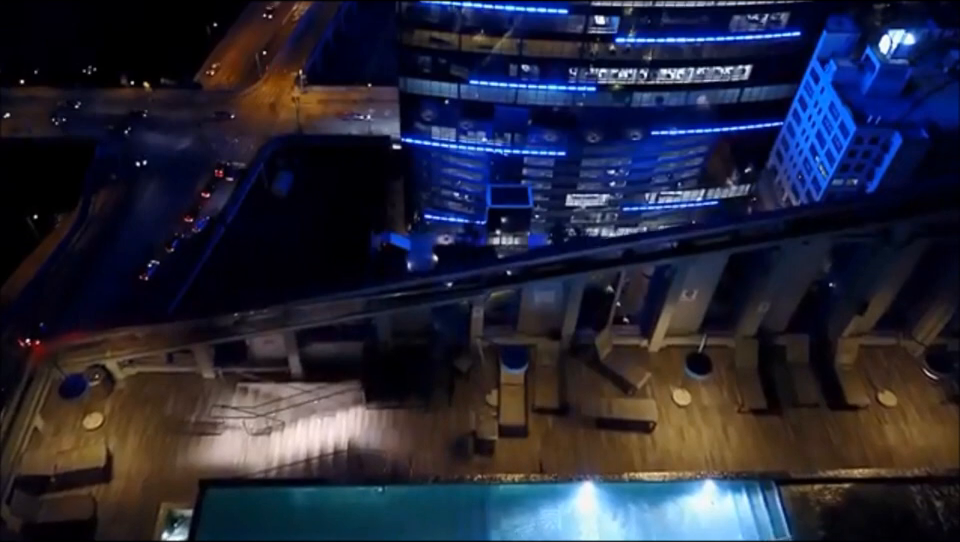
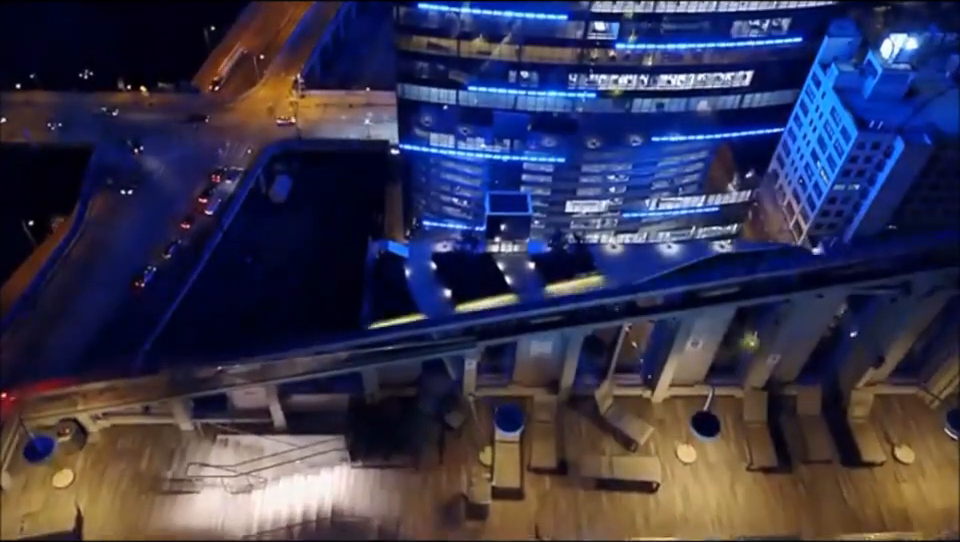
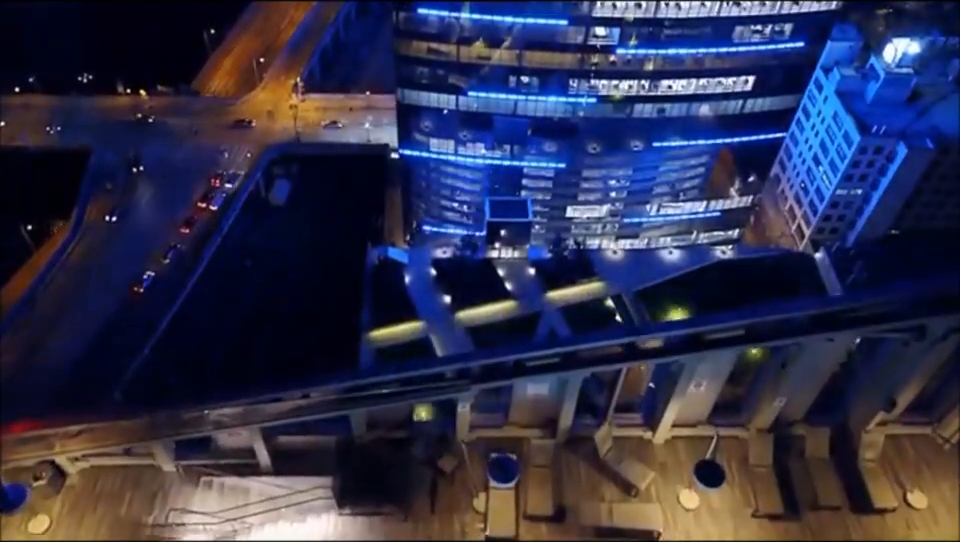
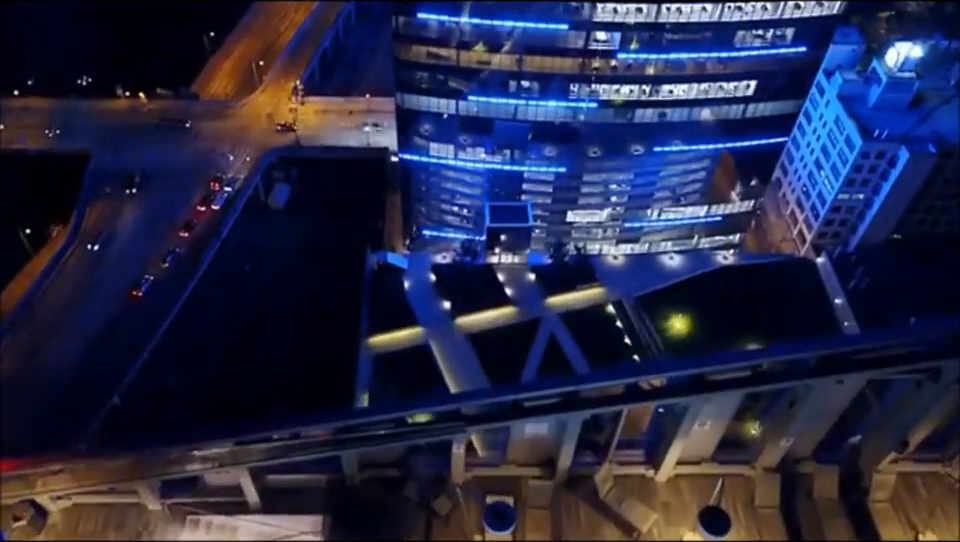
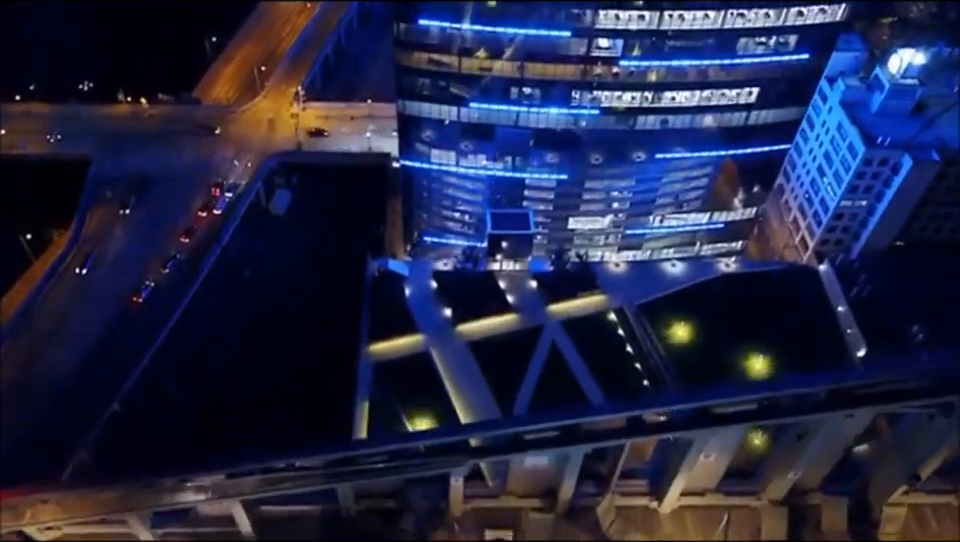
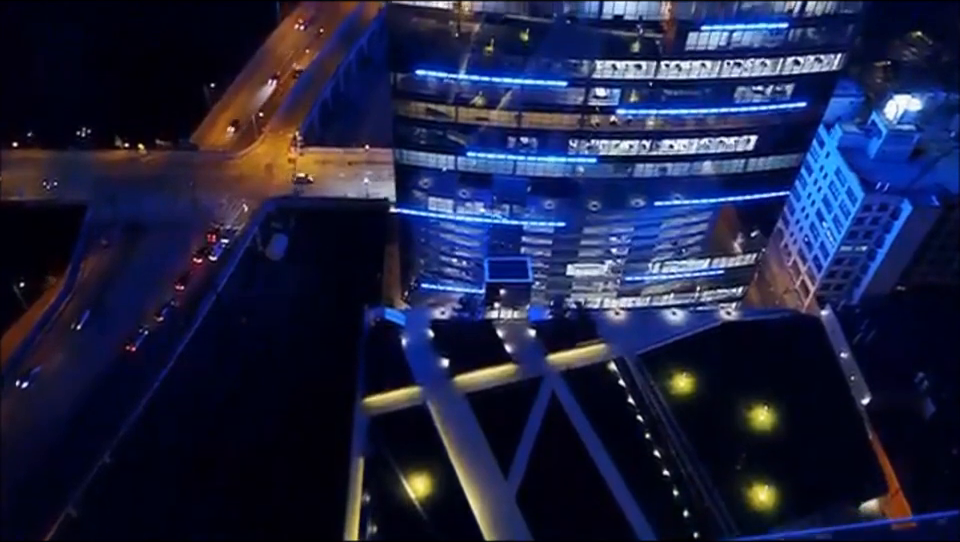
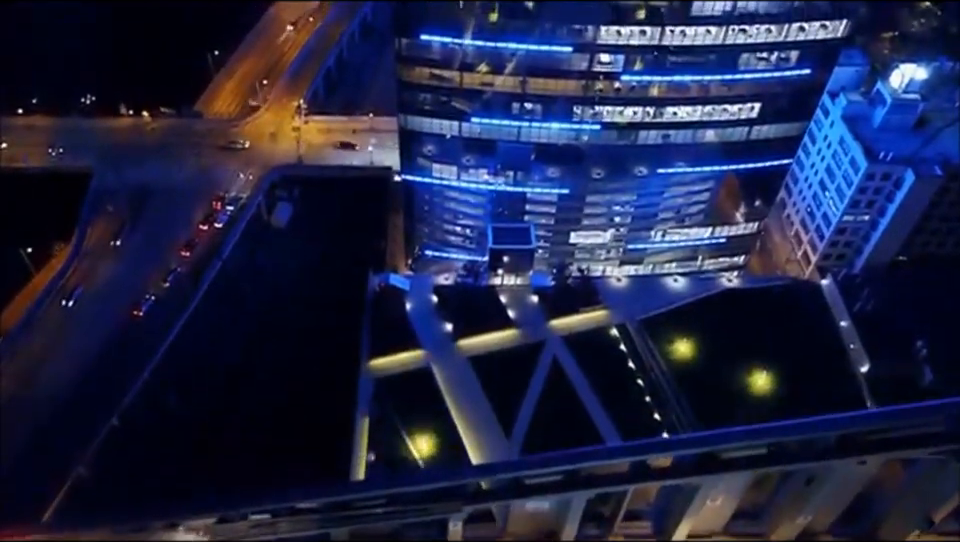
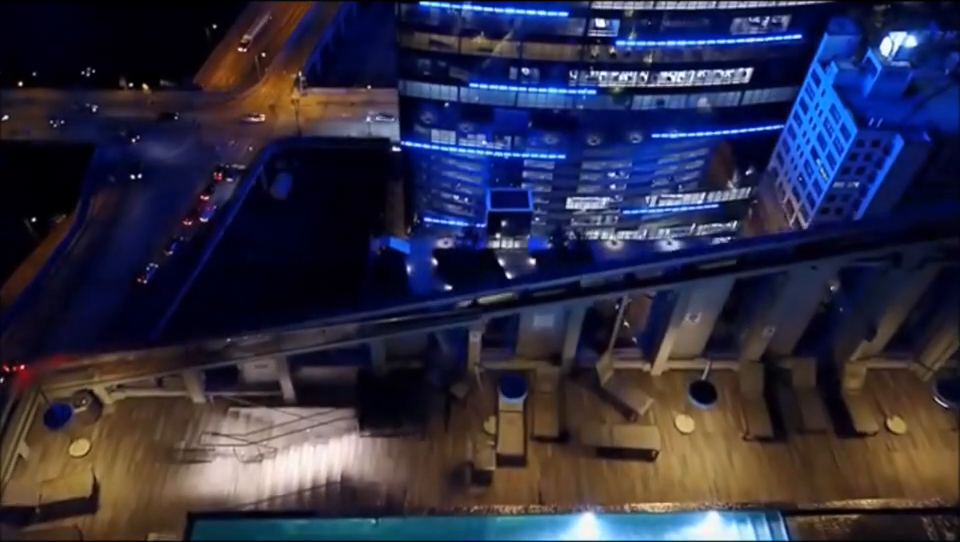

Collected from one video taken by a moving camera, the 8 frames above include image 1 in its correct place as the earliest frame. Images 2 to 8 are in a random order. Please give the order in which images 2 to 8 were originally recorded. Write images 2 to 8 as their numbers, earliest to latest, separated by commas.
8, 2, 3, 4, 5, 7, 6
